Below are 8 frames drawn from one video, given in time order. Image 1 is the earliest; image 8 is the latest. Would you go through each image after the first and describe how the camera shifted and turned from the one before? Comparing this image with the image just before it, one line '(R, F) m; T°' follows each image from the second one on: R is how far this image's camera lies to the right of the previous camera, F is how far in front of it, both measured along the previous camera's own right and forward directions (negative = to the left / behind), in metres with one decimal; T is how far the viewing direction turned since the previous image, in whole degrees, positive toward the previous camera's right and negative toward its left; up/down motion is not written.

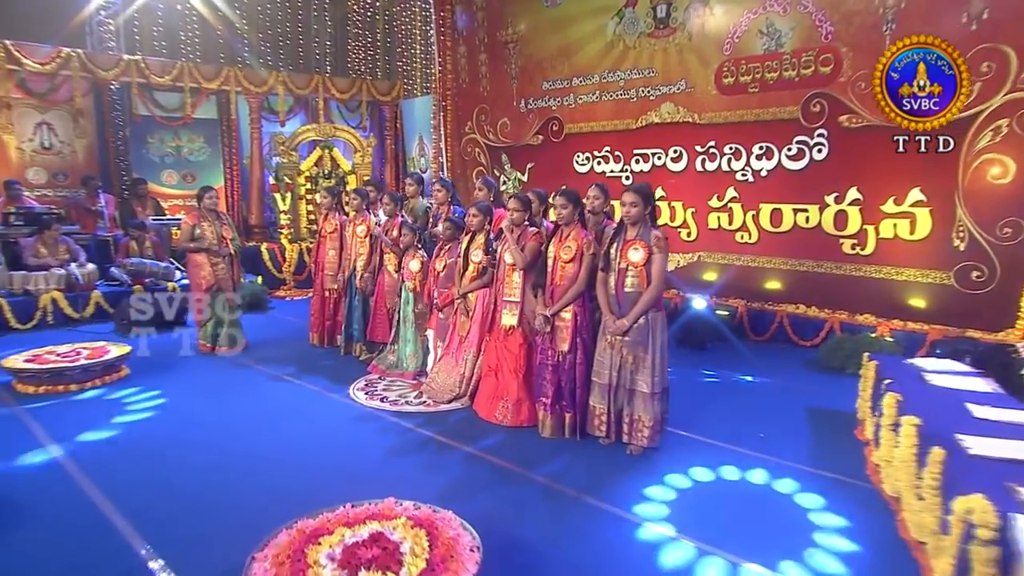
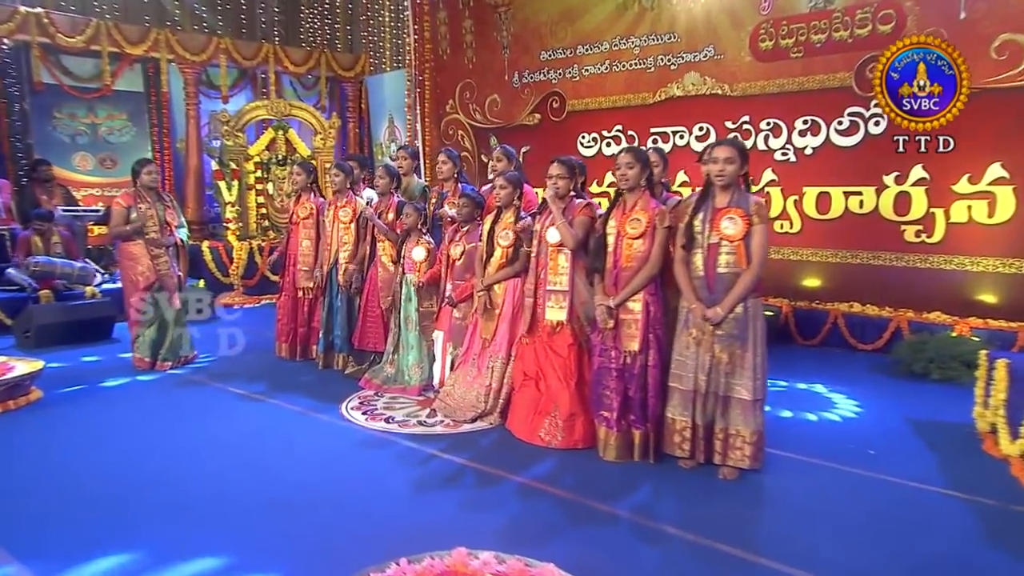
(-0.6, +0.9) m; +6°
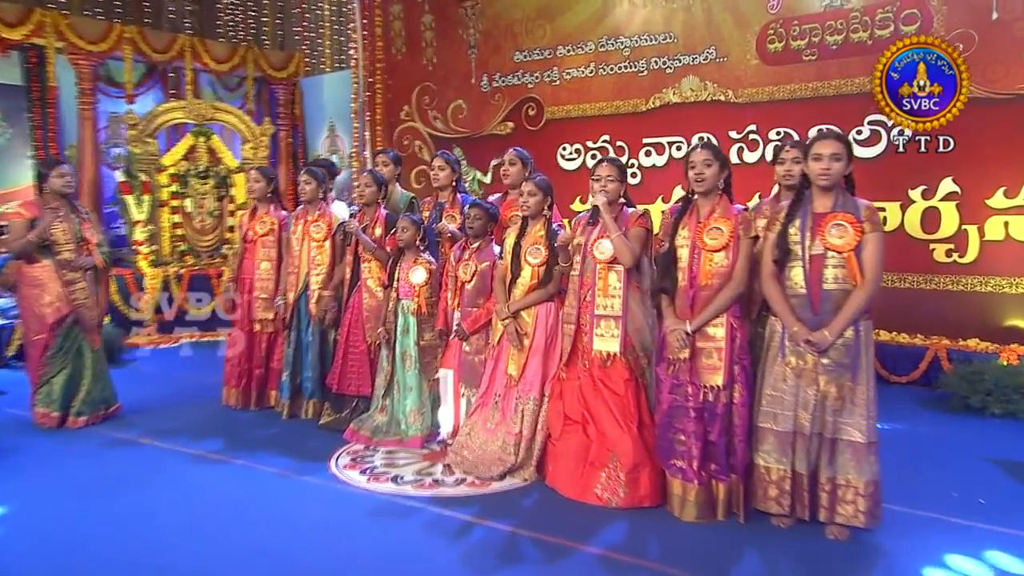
(-0.6, +0.7) m; +9°
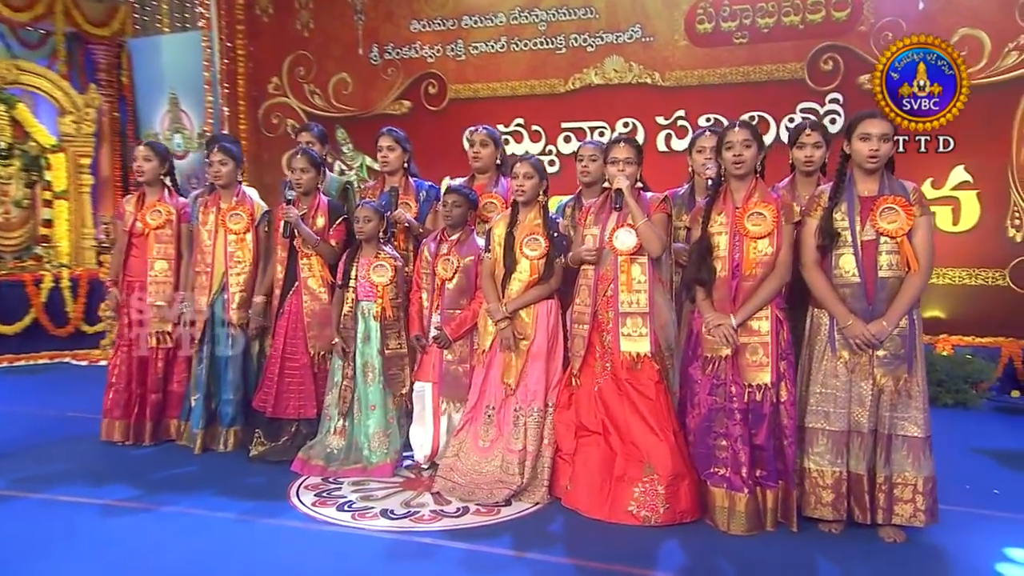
(-0.7, +0.5) m; +15°
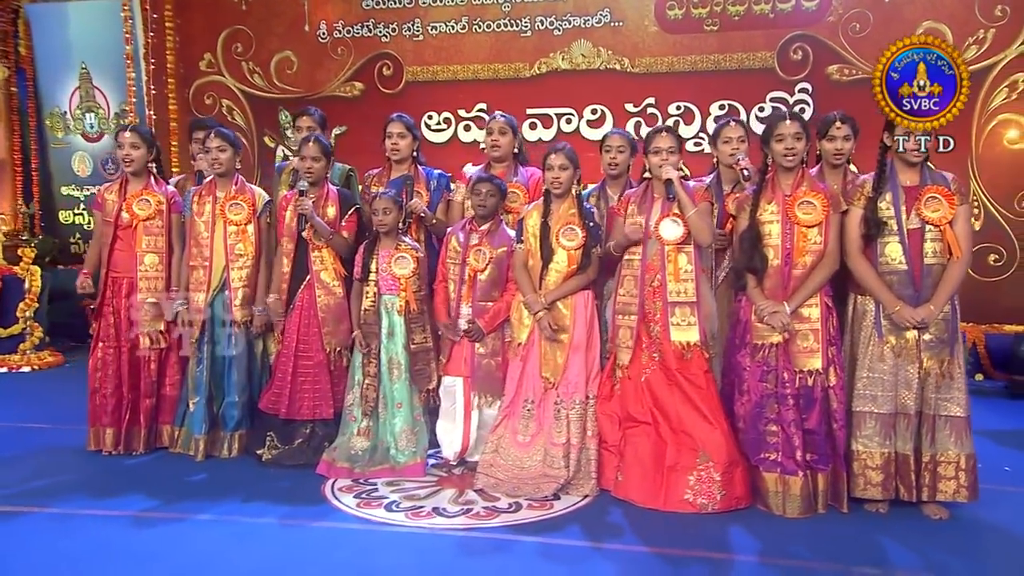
(-0.6, +0.1) m; +10°
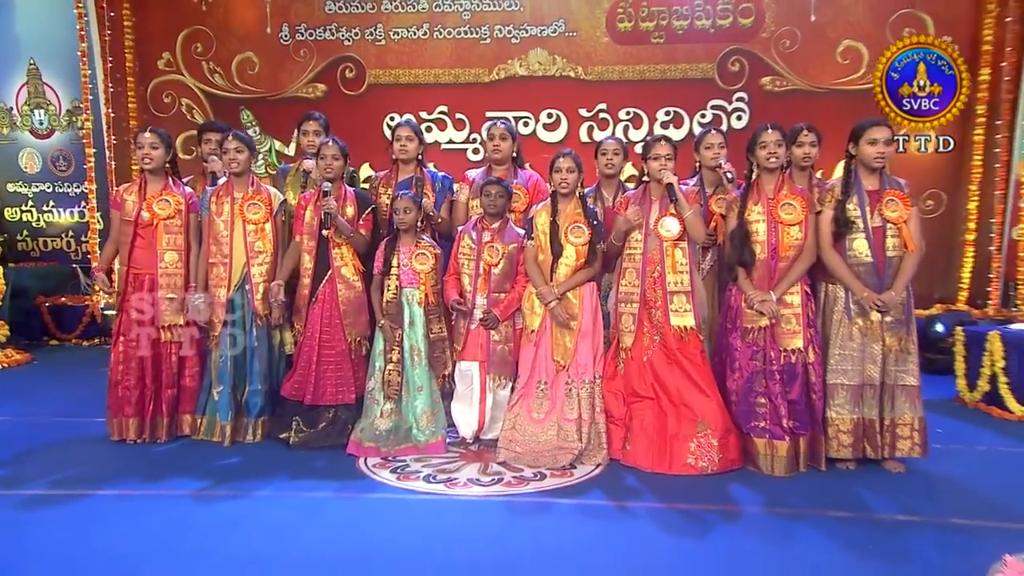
(-0.5, -0.2) m; +9°
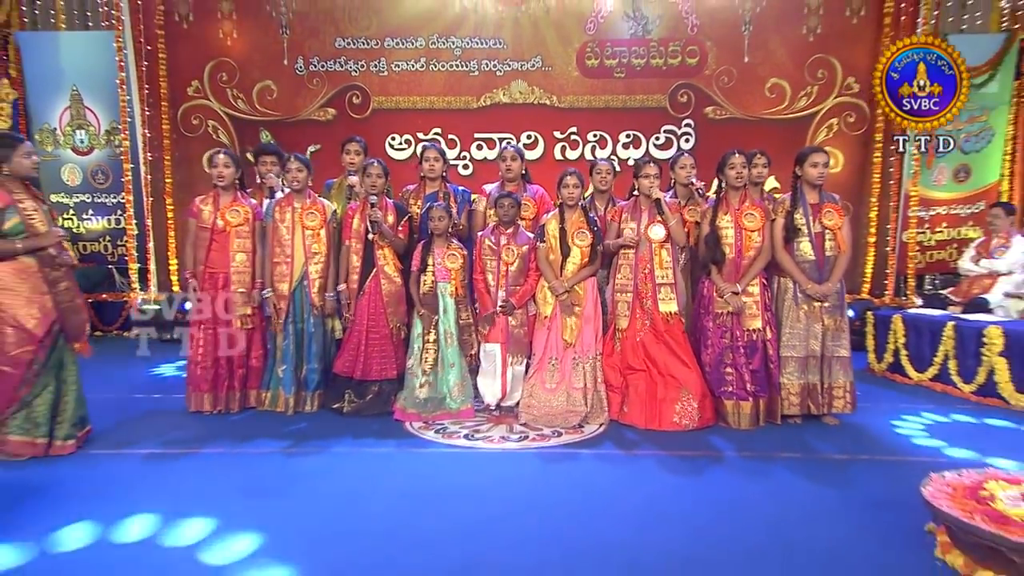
(-0.5, -0.7) m; +7°
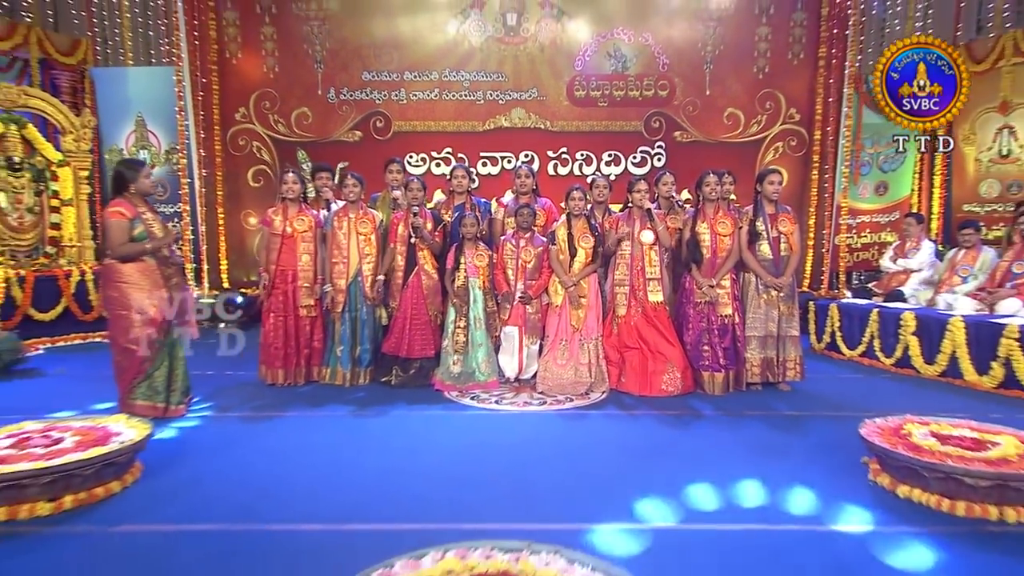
(-0.4, -0.9) m; +4°
